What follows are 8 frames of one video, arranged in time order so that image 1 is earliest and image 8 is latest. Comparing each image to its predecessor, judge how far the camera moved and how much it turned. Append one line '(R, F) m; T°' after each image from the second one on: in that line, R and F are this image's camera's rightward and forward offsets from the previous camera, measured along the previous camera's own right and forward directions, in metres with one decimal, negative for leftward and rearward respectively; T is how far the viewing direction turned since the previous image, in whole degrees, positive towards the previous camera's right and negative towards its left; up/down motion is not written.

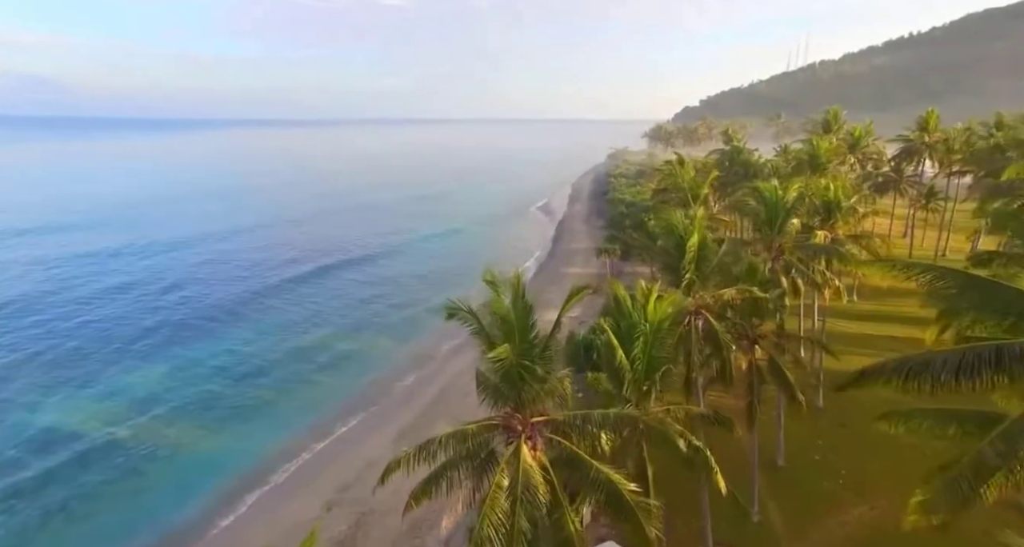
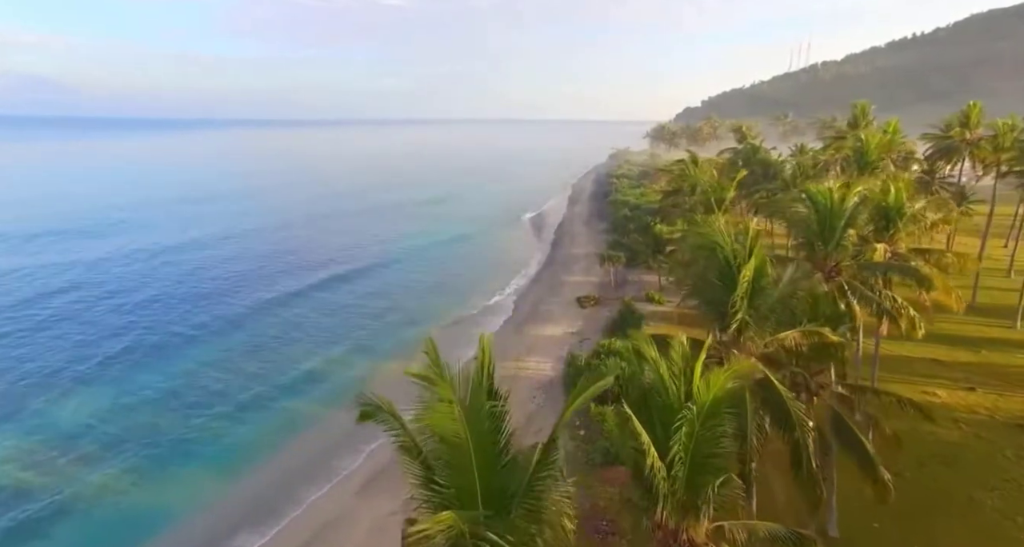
(+0.4, +4.1) m; 0°
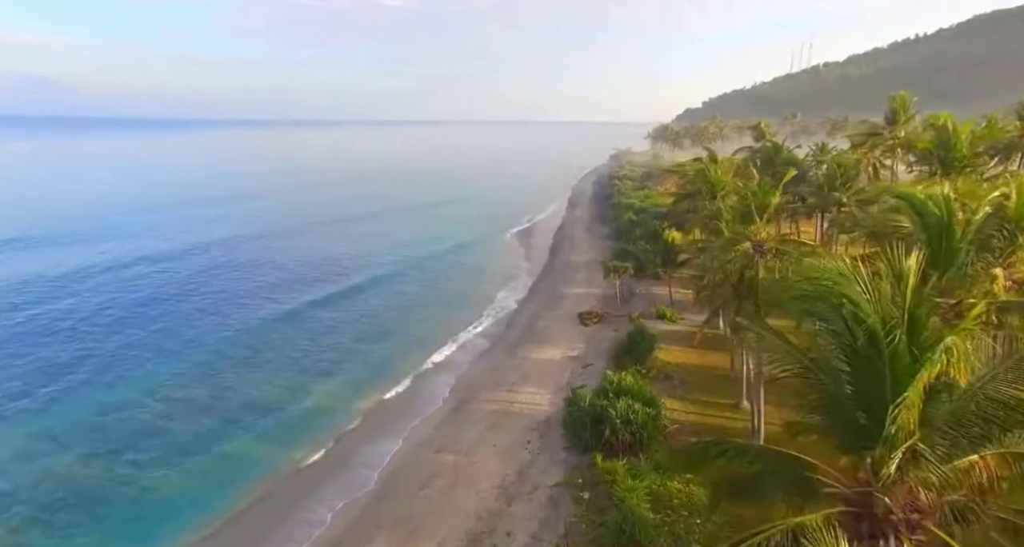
(+0.4, +4.8) m; 0°
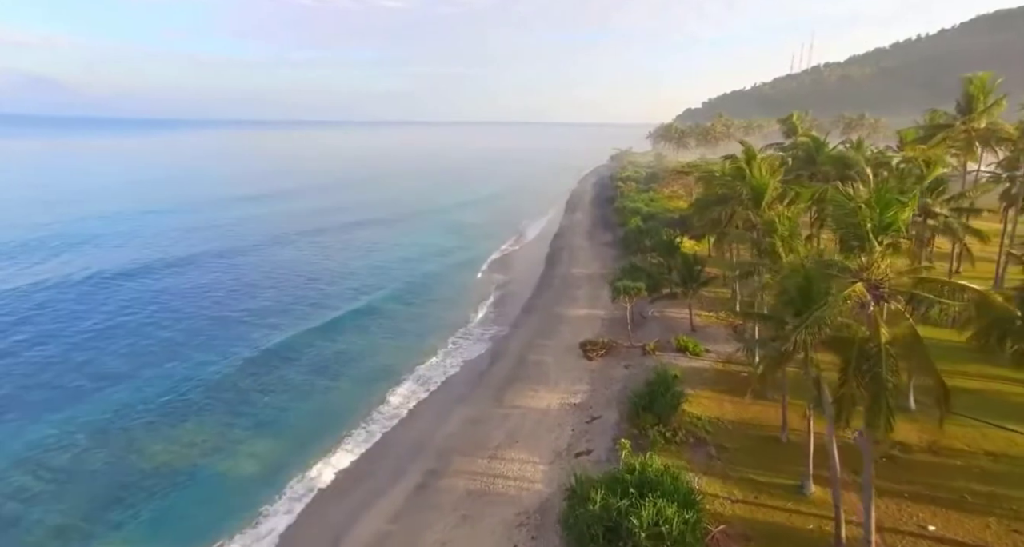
(+0.6, +6.8) m; 0°
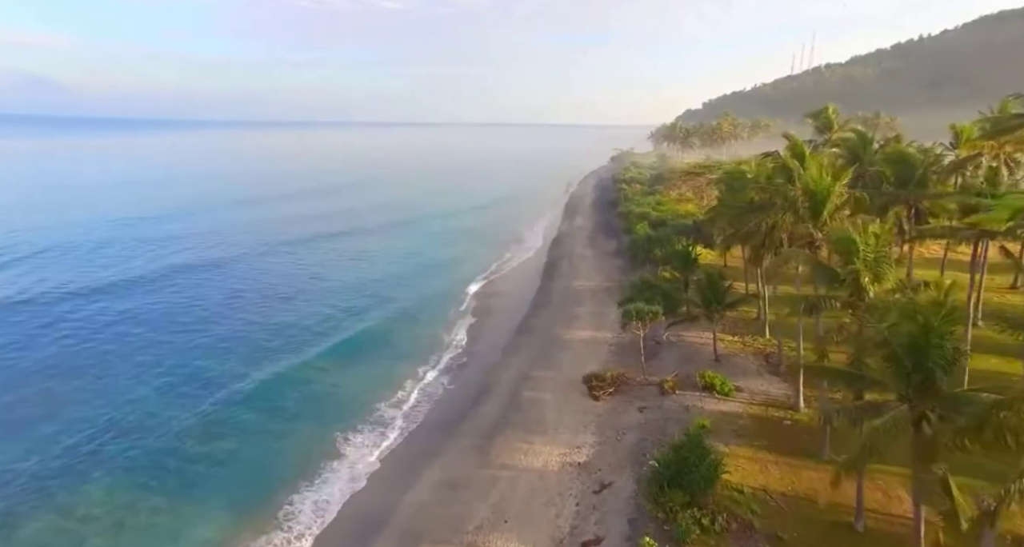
(+0.4, +5.3) m; 0°
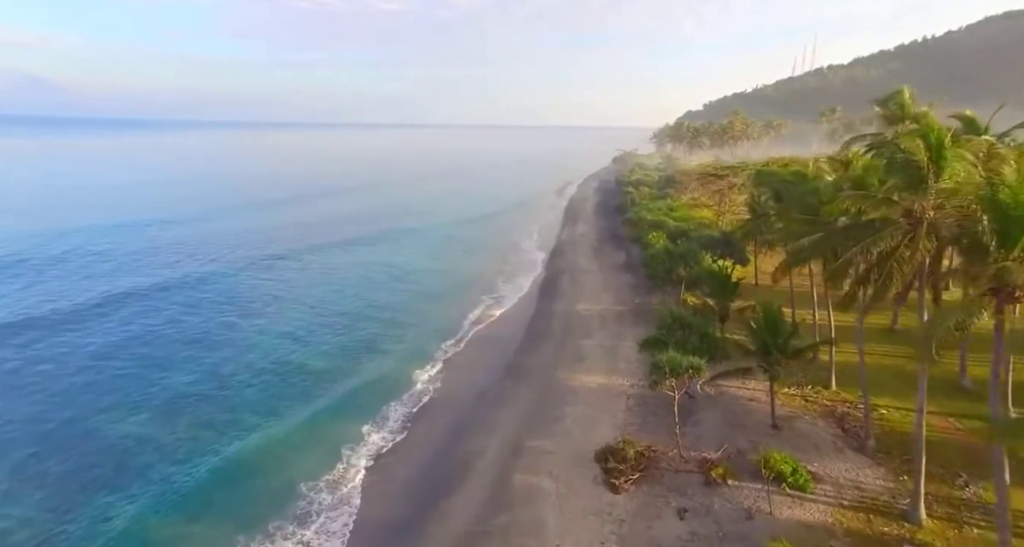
(+0.4, +7.4) m; 0°
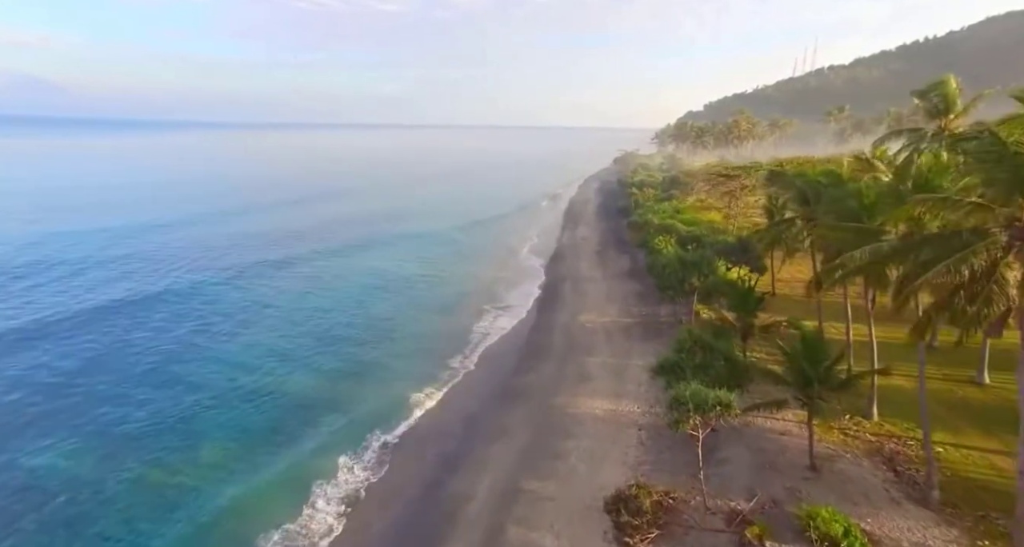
(+0.2, +3.1) m; 0°
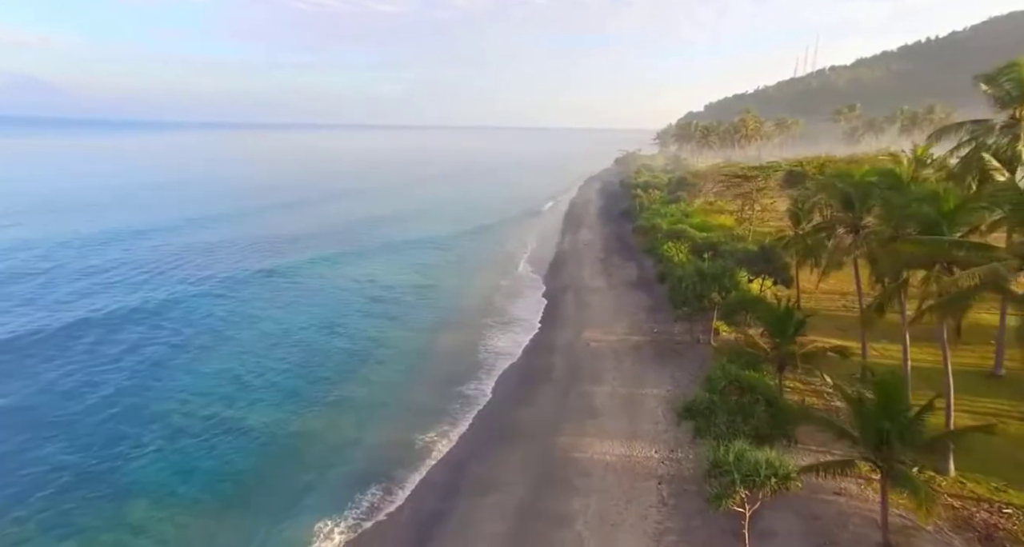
(+0.2, +3.9) m; 0°
